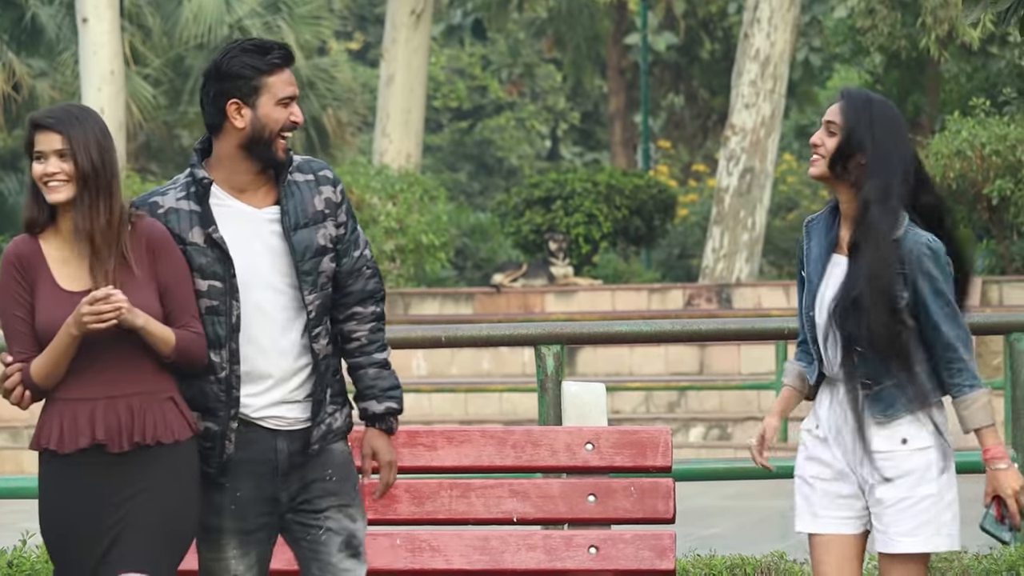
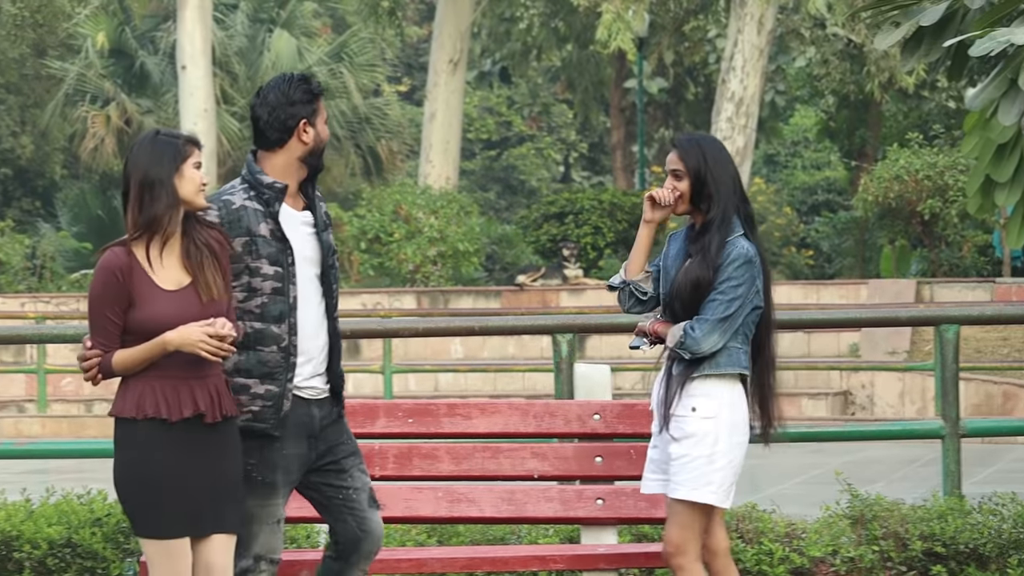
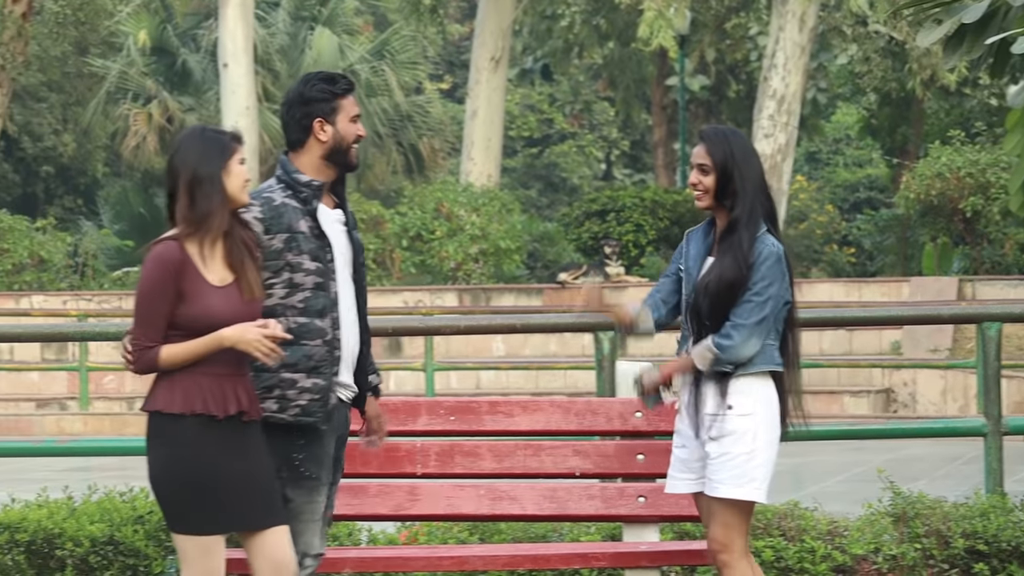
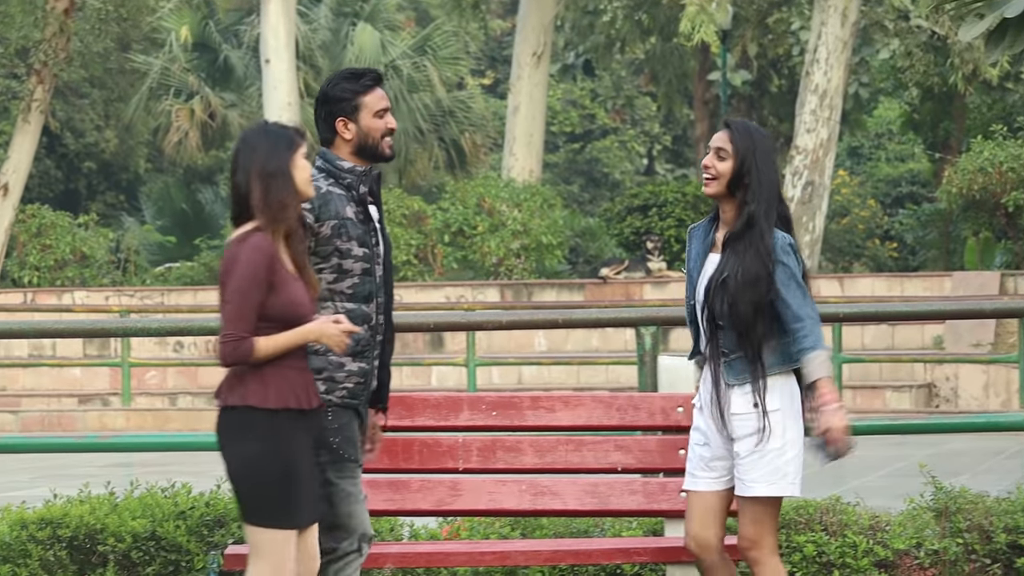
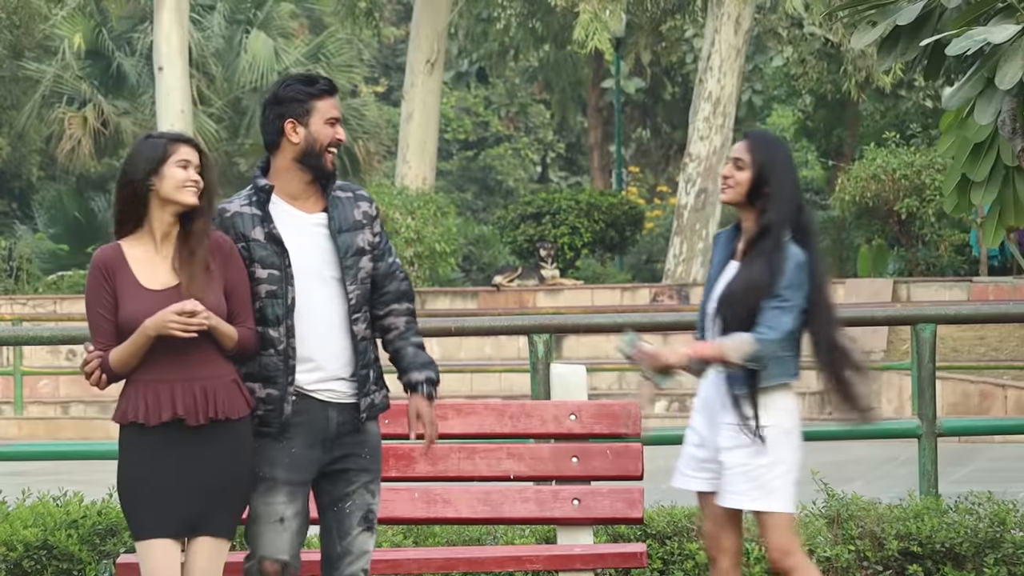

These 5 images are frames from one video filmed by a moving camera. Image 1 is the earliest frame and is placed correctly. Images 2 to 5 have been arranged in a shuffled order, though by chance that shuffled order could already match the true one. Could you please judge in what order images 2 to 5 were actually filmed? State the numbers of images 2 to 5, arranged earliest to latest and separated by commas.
5, 2, 3, 4
